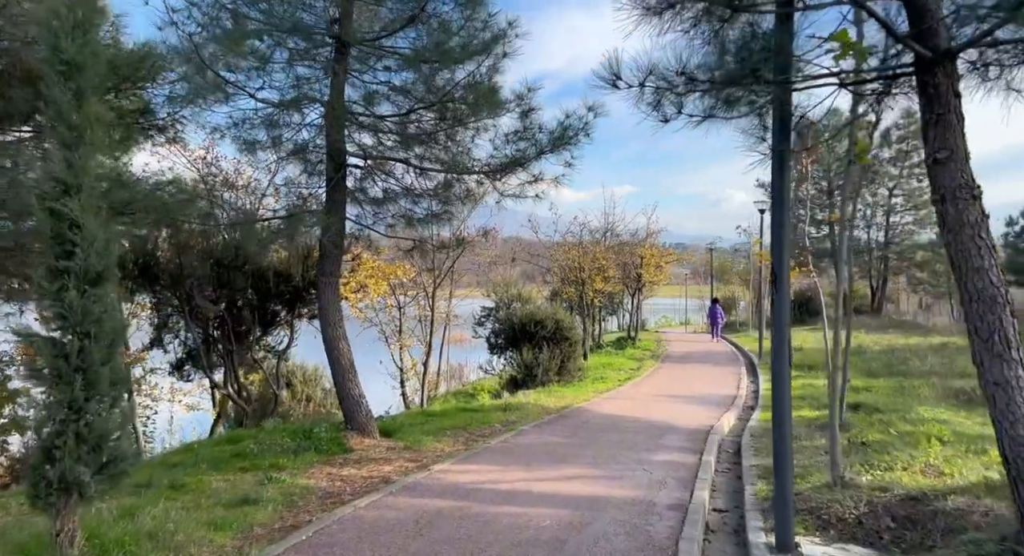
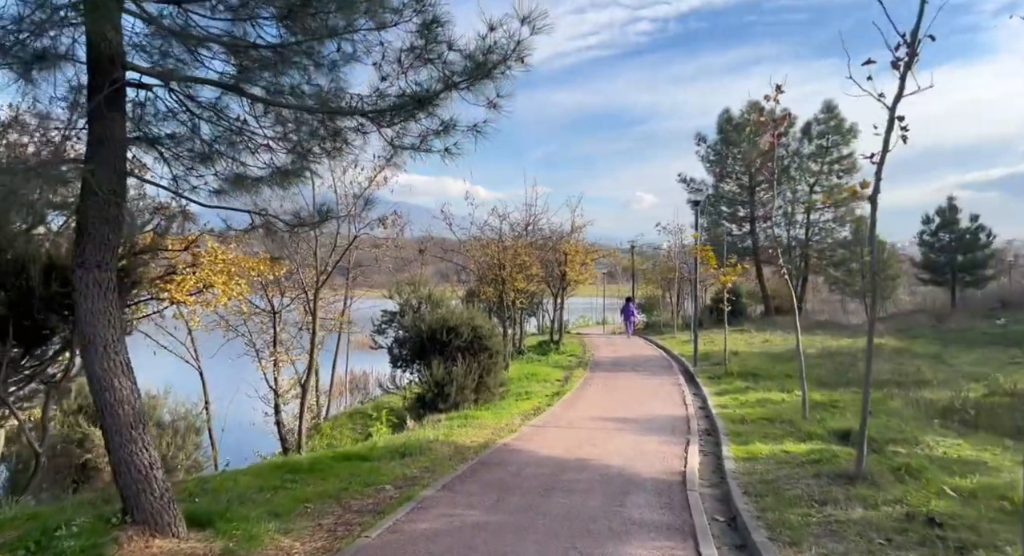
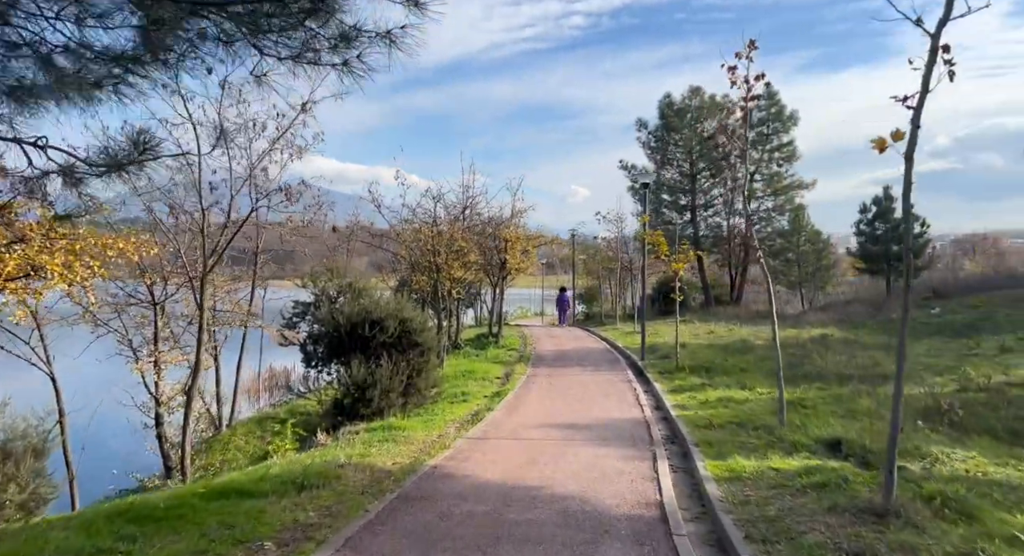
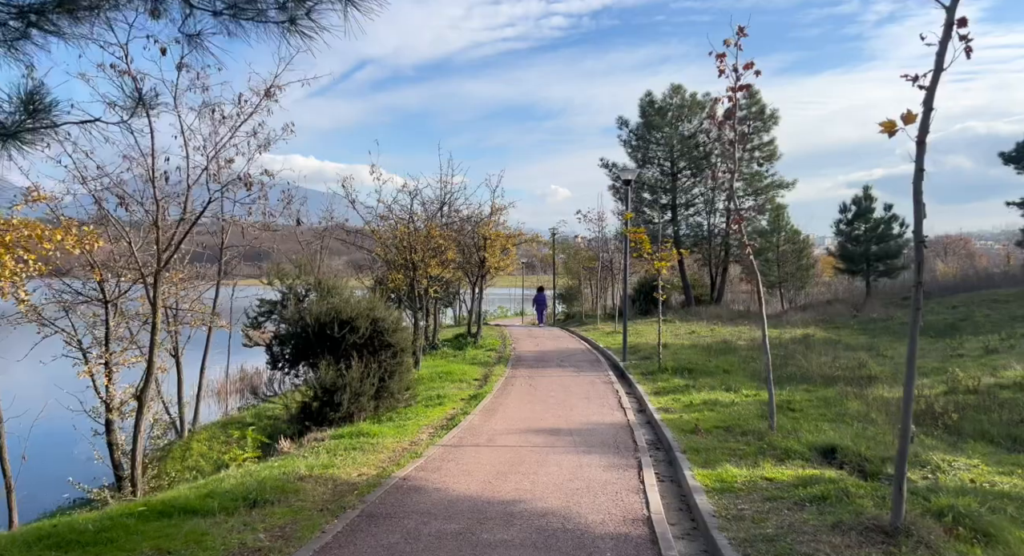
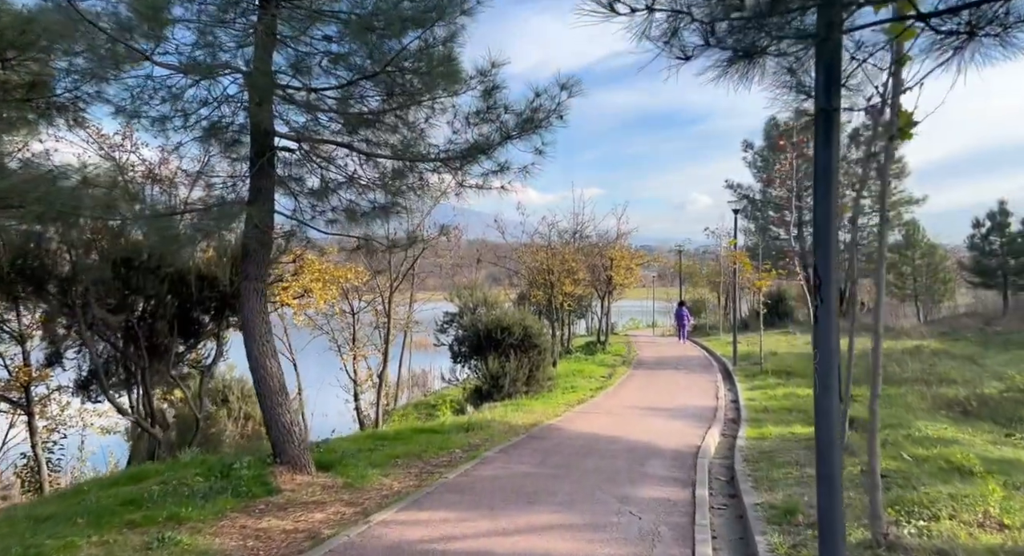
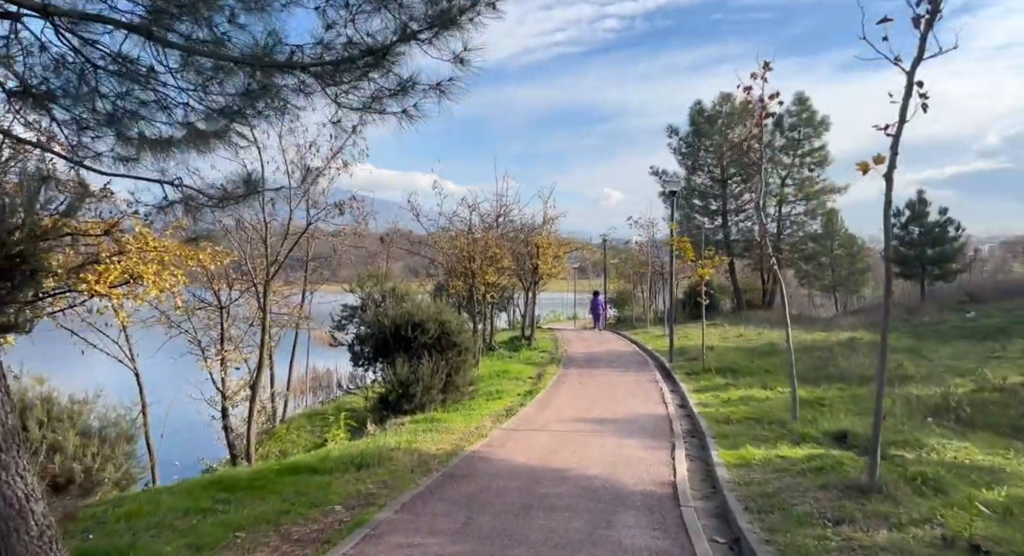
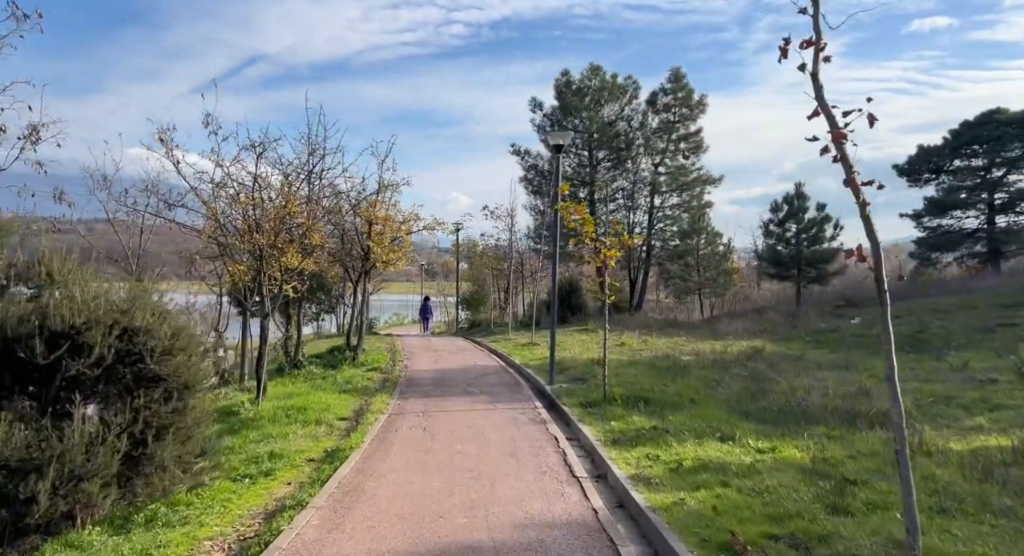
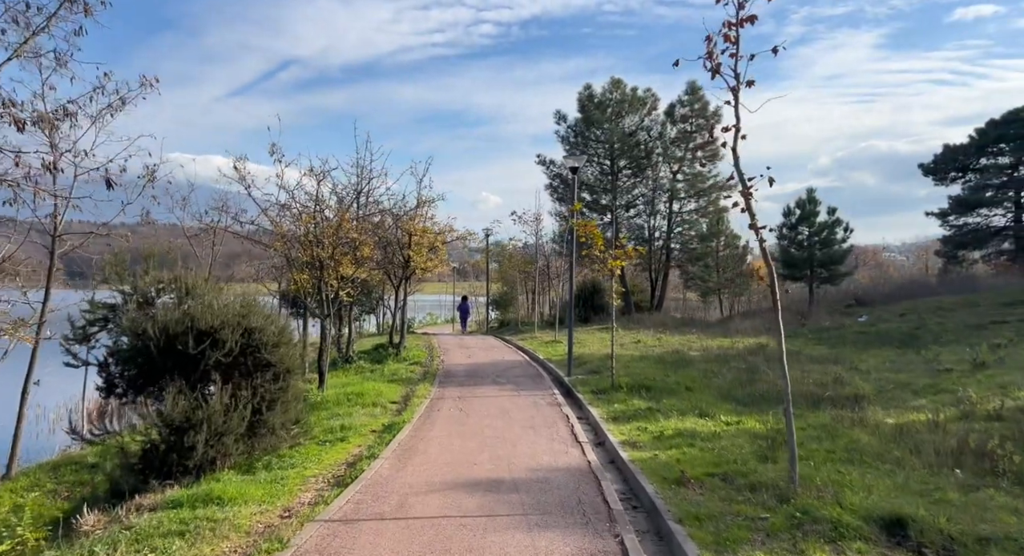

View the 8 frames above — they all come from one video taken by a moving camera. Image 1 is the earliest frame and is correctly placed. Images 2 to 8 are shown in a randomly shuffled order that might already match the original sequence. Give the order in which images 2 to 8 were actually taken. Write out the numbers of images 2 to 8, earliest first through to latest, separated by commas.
5, 2, 6, 3, 4, 8, 7
